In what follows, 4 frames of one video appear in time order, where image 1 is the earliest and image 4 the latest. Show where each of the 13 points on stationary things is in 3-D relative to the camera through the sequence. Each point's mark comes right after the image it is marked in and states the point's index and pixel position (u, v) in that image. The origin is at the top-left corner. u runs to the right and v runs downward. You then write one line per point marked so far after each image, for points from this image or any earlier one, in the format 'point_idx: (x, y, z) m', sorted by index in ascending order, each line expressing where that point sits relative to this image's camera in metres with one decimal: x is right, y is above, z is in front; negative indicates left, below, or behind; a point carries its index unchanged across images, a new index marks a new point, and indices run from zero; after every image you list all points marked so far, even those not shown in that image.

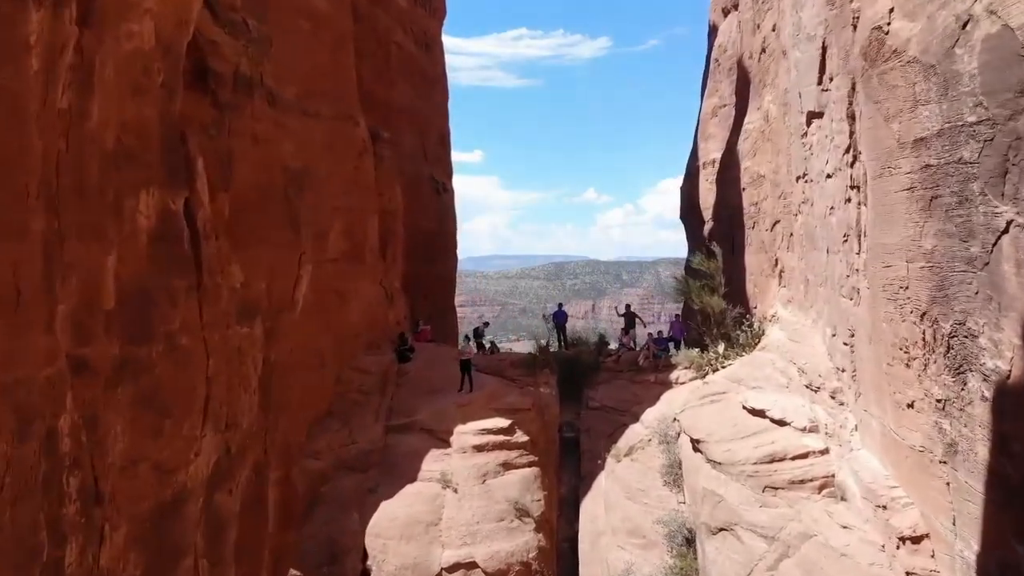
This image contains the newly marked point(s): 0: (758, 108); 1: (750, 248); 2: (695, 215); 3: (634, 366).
0: (+4.1, +3.0, +13.1) m
1: (+4.0, +0.7, +13.4) m
2: (+4.4, +1.8, +19.3) m
3: (+2.0, -1.3, +13.0) m
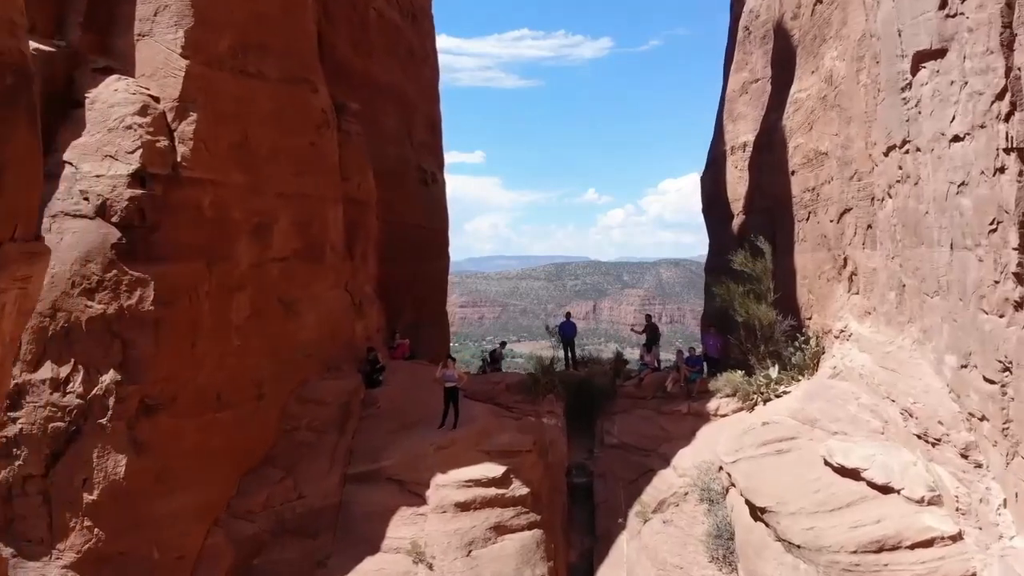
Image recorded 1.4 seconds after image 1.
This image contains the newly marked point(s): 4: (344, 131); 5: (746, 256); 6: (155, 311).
0: (+4.0, +2.9, +10.5) m
1: (+4.0, +0.6, +10.8) m
2: (+4.4, +1.7, +16.7) m
3: (+2.0, -1.4, +10.4) m
4: (-2.4, +2.2, +11.2) m
5: (+3.1, +0.4, +10.5) m
6: (-3.5, -0.2, +7.7) m
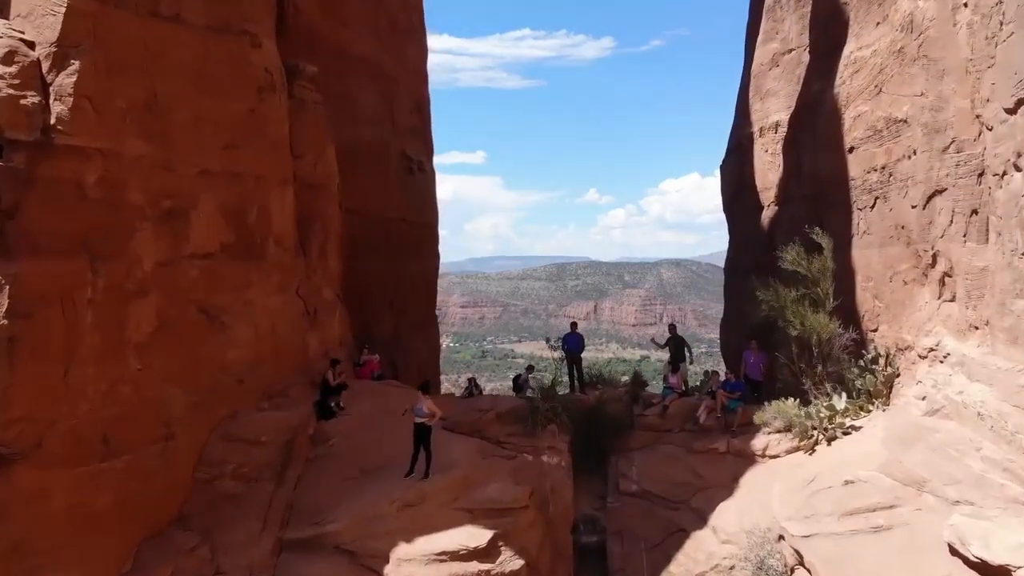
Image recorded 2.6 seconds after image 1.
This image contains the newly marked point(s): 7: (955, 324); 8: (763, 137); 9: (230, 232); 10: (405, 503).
0: (+4.0, +2.9, +8.3) m
1: (+3.9, +0.5, +8.7) m
2: (+4.3, +1.6, +14.6) m
3: (+1.9, -1.4, +8.2) m
4: (-2.5, +2.2, +9.1) m
5: (+3.0, +0.4, +8.4) m
6: (-3.6, -0.3, +5.6) m
7: (+3.8, -0.3, +6.7) m
8: (+4.4, +2.6, +13.7) m
9: (-2.7, +0.5, +7.6) m
10: (-0.9, -1.8, +6.8) m
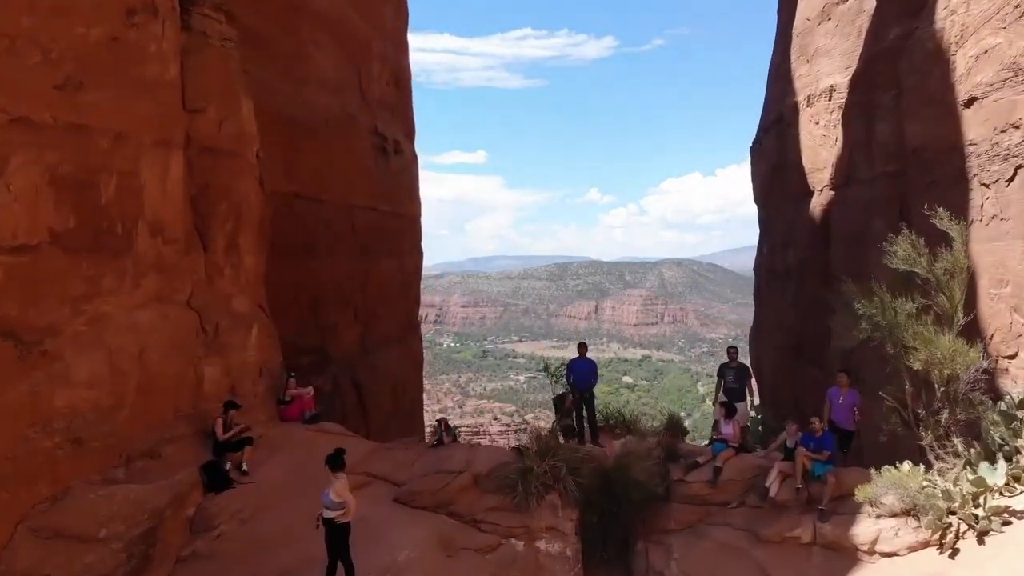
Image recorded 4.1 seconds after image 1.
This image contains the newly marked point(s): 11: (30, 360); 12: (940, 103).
0: (+3.8, +2.8, +5.8) m
1: (+3.7, +0.5, +6.1) m
2: (+4.2, +1.6, +12.0) m
3: (+1.7, -1.5, +5.7) m
4: (-2.6, +2.1, +6.5) m
5: (+2.9, +0.3, +5.8) m
6: (-3.7, -0.3, +3.0) m
7: (+3.6, -0.4, +4.1) m
8: (+4.2, +2.6, +11.1) m
9: (-2.9, +0.5, +5.1) m
10: (-1.1, -1.9, +4.2) m
11: (-2.9, -0.4, +4.7) m
12: (+3.9, +1.7, +7.2) m
